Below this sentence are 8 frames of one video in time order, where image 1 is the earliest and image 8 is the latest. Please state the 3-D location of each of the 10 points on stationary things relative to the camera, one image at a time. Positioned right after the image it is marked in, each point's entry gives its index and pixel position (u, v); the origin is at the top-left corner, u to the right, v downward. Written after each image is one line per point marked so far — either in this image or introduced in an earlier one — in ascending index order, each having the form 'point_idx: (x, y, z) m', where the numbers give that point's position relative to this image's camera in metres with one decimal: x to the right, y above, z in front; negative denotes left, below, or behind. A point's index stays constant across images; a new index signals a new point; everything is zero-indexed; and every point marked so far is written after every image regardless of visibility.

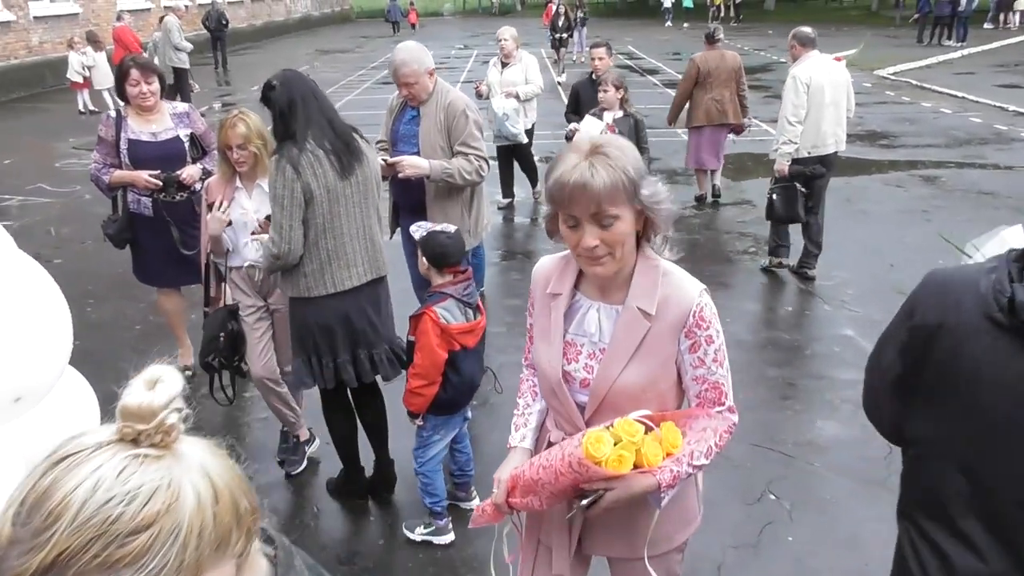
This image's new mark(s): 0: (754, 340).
0: (+1.5, -0.3, +5.3) m
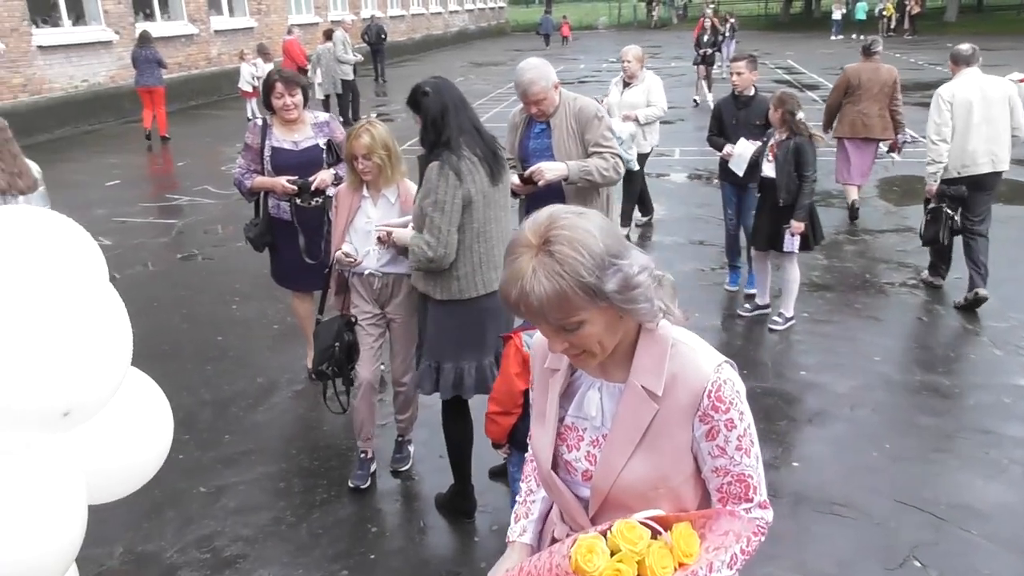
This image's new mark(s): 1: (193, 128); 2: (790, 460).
0: (+2.3, -0.5, +4.8) m
1: (-6.0, +3.0, +15.7) m
2: (+1.4, -0.8, +4.1) m
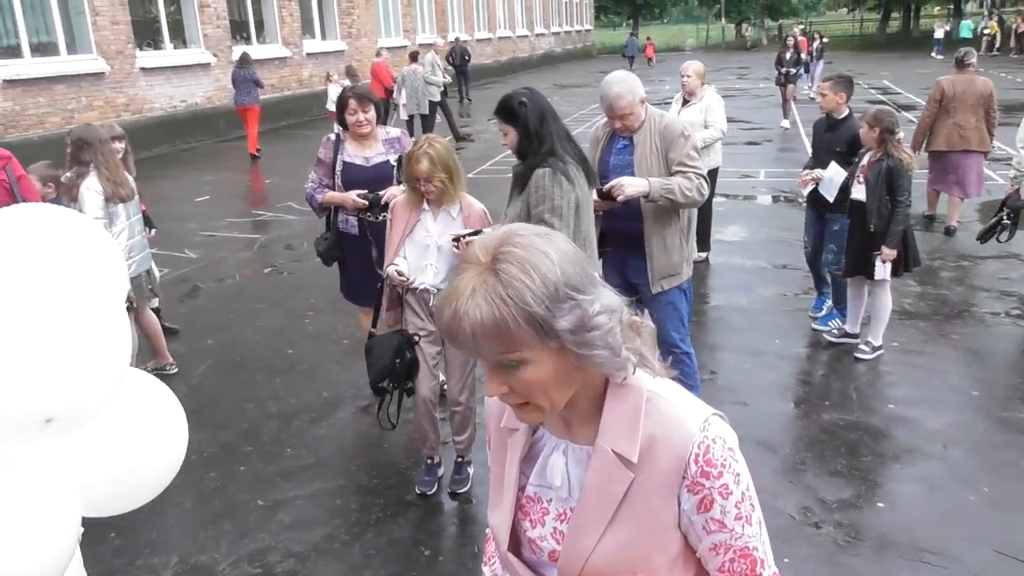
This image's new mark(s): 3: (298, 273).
0: (+2.7, -0.7, +4.4) m
1: (-4.4, +2.7, +16.2) m
2: (+1.7, -1.0, +3.8) m
3: (-2.0, +0.1, +7.9) m
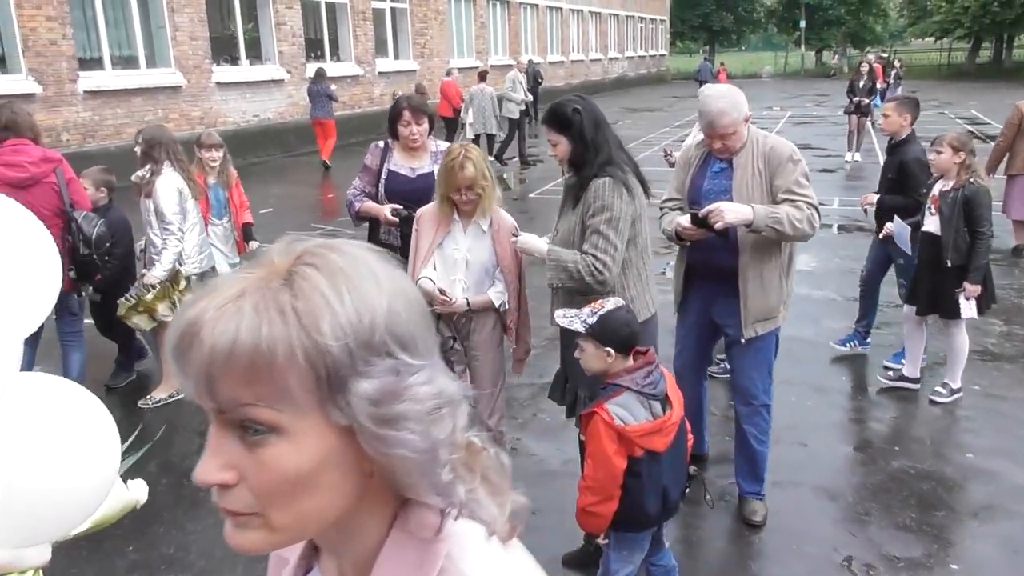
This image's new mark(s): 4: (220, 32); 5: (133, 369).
0: (+2.8, -0.9, +4.0) m
1: (-3.2, +2.5, +16.3) m
2: (+1.8, -1.1, +3.4) m
3: (-1.5, 0.0, +7.9) m
4: (-5.4, +4.8, +15.5) m
5: (-2.5, -0.6, +5.4) m
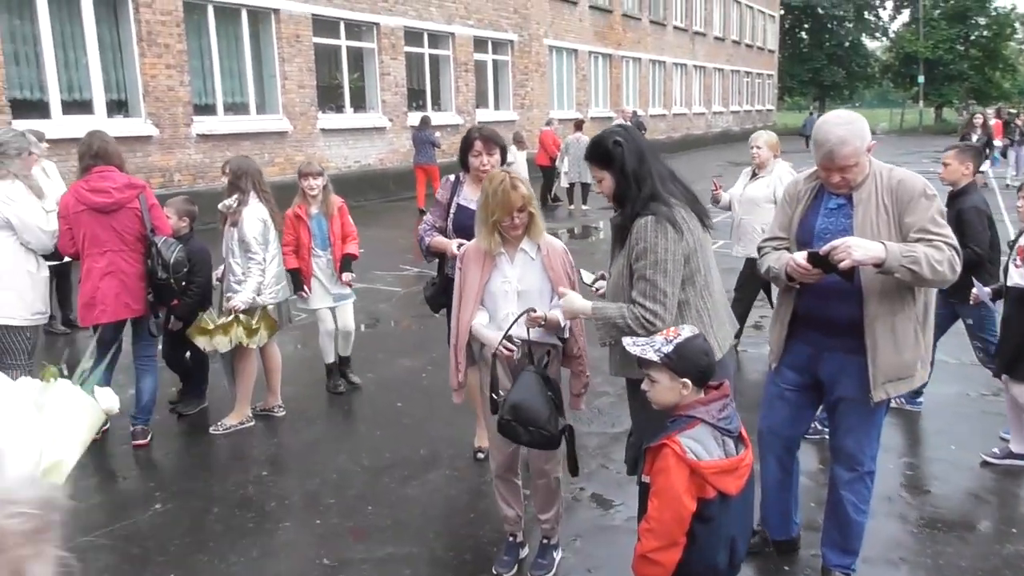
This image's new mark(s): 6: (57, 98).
0: (+3.1, -1.2, +3.4) m
1: (-1.3, +1.6, +16.5) m
2: (+2.0, -1.3, +2.9) m
3: (-0.8, -0.4, +7.8) m
4: (-3.6, +4.0, +16.1) m
5: (-2.1, -0.8, +5.4) m
6: (-6.3, +2.6, +11.4) m
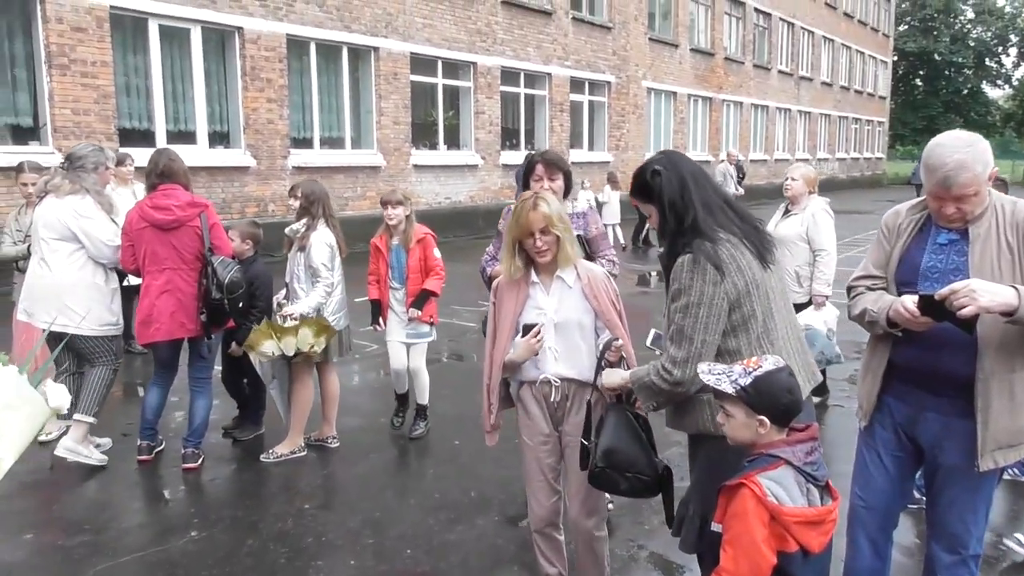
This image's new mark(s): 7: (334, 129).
0: (+3.2, -1.4, +2.7) m
1: (+0.4, +0.8, +16.3) m
2: (+2.0, -1.5, +2.3) m
3: (-0.1, -0.7, +7.5) m
4: (-1.8, +3.3, +16.3) m
5: (-1.7, -0.9, +5.3) m
6: (-5.0, +2.3, +11.9) m
7: (-3.1, +2.8, +14.6) m
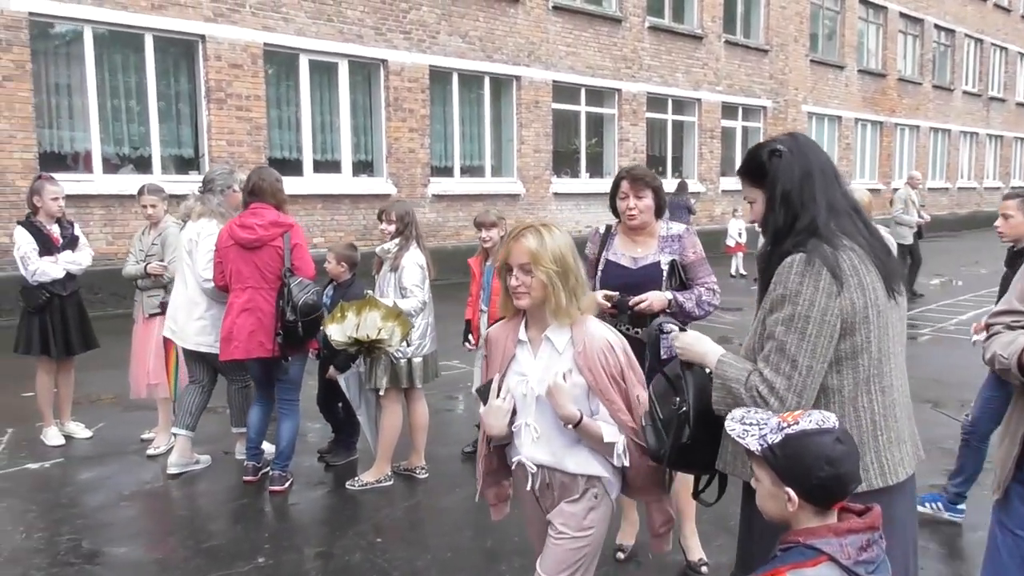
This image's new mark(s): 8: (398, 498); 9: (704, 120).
0: (+3.2, -1.5, +1.7) m
1: (+3.1, +0.2, +15.7) m
2: (+2.0, -1.6, +1.6) m
3: (+0.9, -1.0, +7.1) m
4: (+1.0, +2.8, +16.2) m
5: (-1.1, -1.1, +5.2) m
6: (-3.0, +1.9, +12.5) m
7: (-0.7, +2.3, +14.8) m
8: (-0.6, -1.2, +4.7) m
9: (+4.4, +3.8, +18.9) m
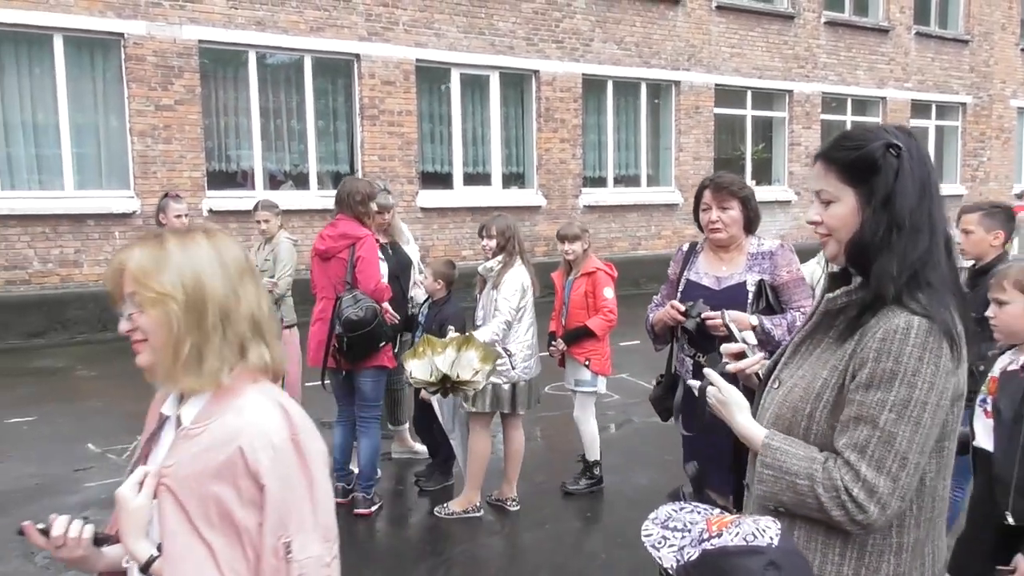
0: (+3.0, -1.6, +0.6) m
1: (+5.9, -0.1, +14.4) m
2: (+1.8, -1.6, +0.8) m
3: (+1.9, -1.1, +6.4) m
4: (+4.0, +2.5, +15.3) m
5: (-0.4, -1.2, +5.0) m
6: (-0.8, +1.8, +12.5) m
7: (+2.0, +2.1, +14.3) m
8: (-0.1, -1.3, +4.4) m
9: (+7.9, +3.5, +17.3) m
